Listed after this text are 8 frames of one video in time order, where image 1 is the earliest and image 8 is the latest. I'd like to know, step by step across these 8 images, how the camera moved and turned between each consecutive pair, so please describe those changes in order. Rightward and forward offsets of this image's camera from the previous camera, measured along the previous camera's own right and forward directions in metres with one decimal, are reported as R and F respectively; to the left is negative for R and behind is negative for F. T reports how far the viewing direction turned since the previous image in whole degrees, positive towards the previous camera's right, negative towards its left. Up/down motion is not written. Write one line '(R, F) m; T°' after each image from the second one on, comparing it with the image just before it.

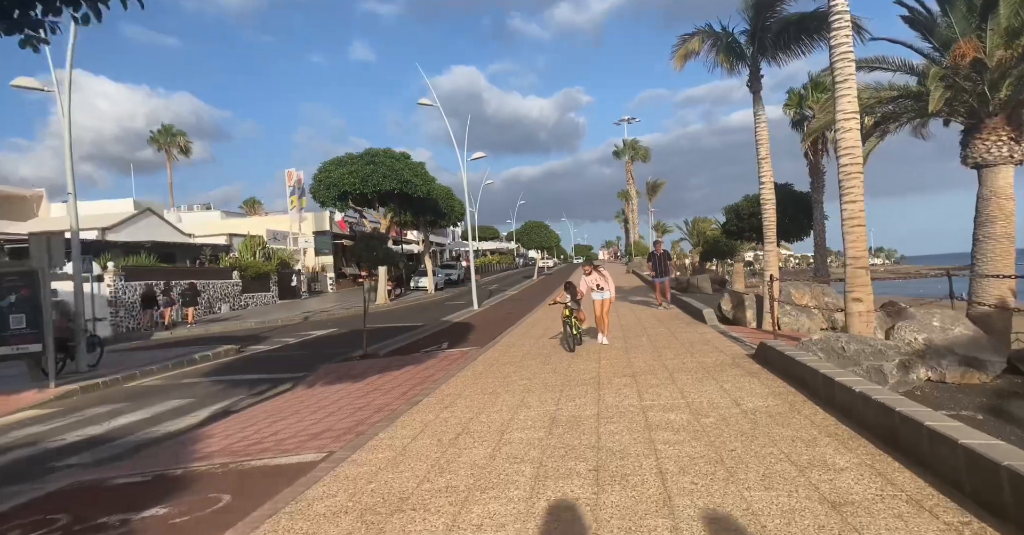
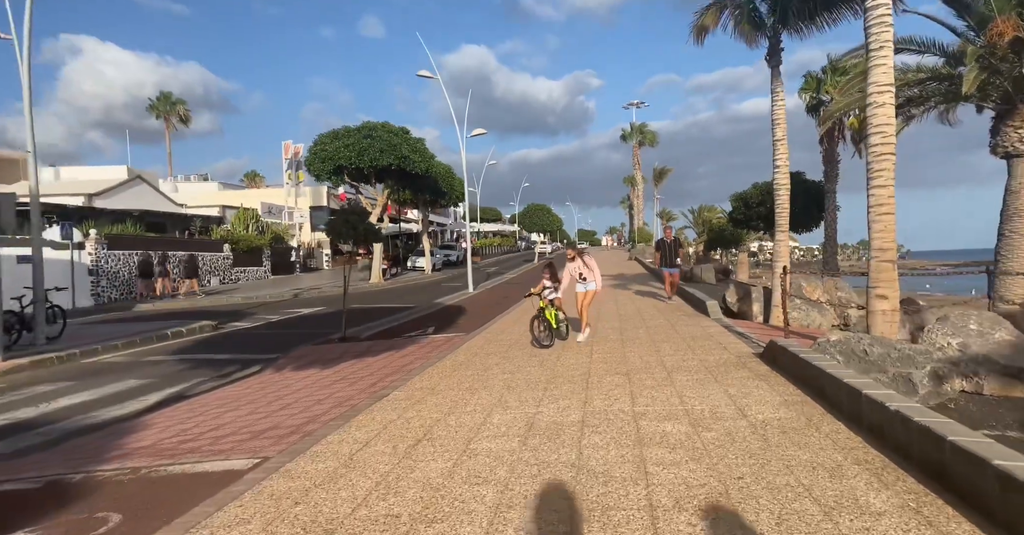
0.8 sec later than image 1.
(+0.3, +0.9) m; 0°
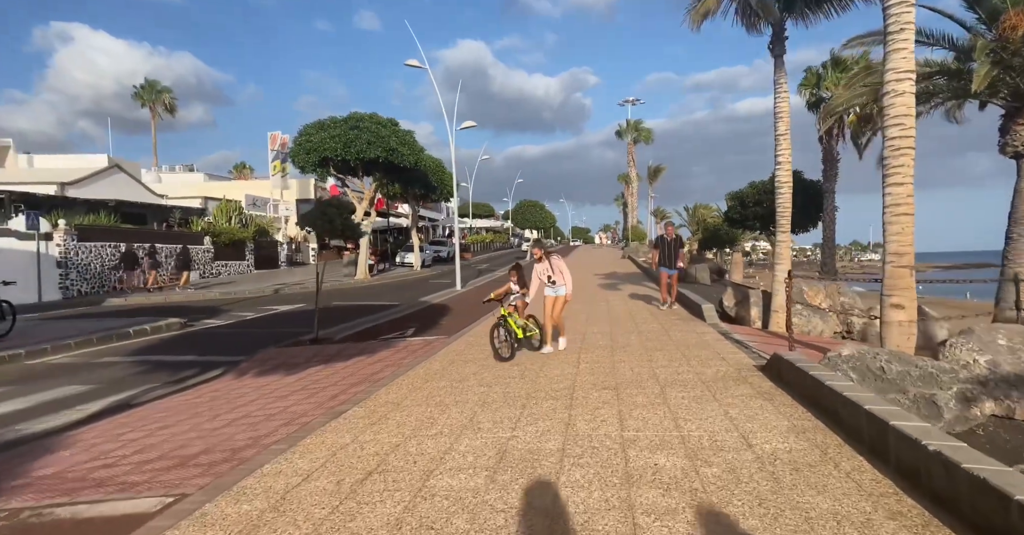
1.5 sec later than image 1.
(+0.2, +0.7) m; +1°
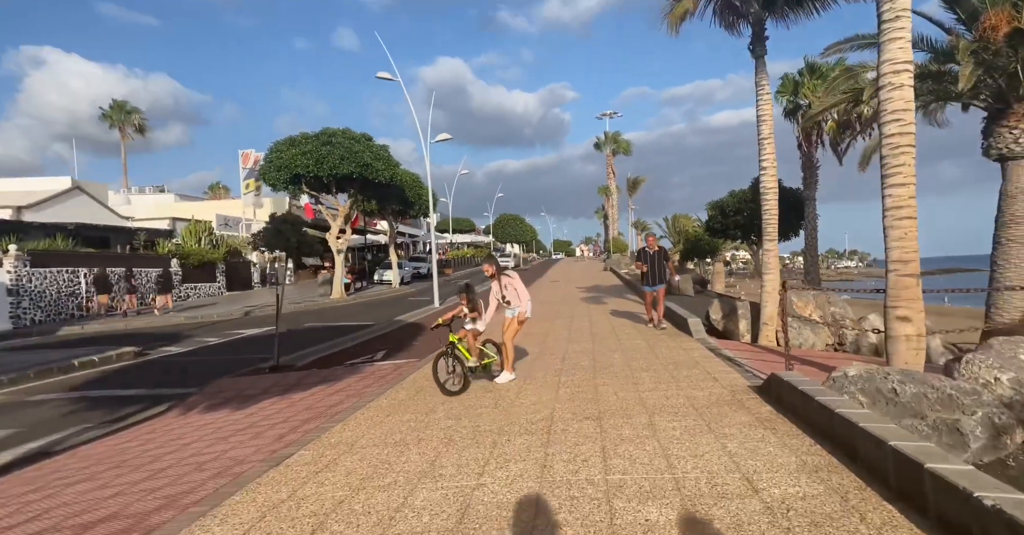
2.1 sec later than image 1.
(+0.2, +0.7) m; +2°
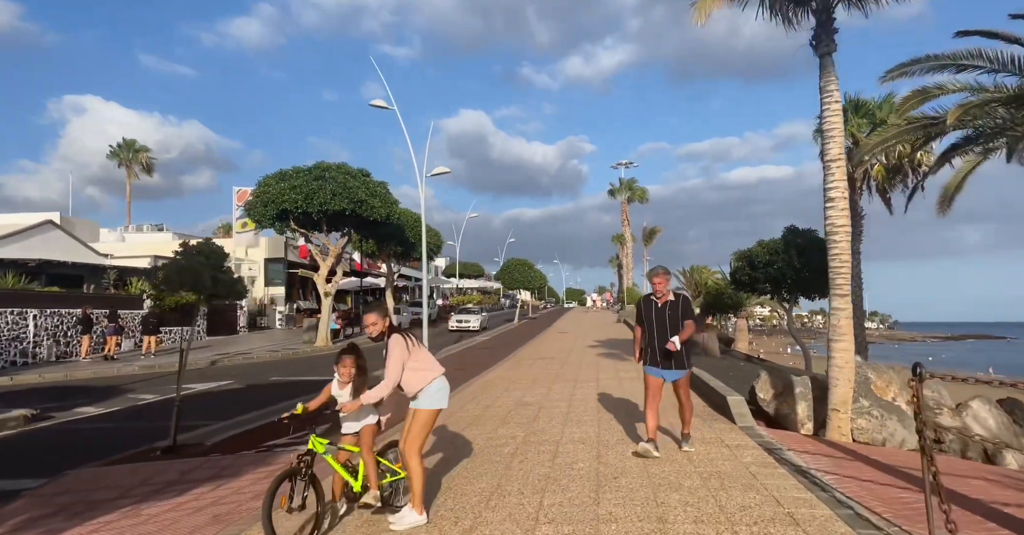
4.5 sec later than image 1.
(+0.5, +2.6) m; -2°
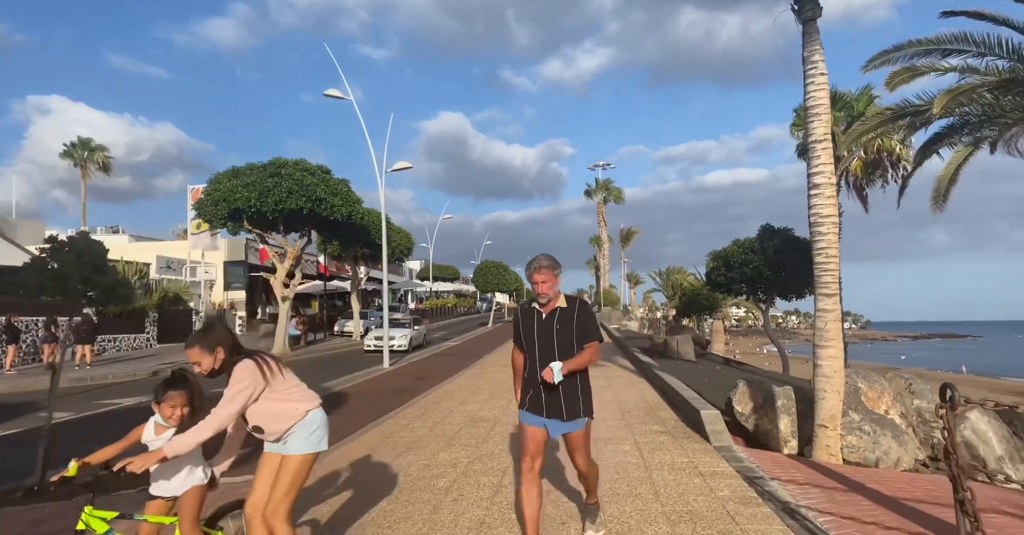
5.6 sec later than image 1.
(+0.5, +1.1) m; +2°
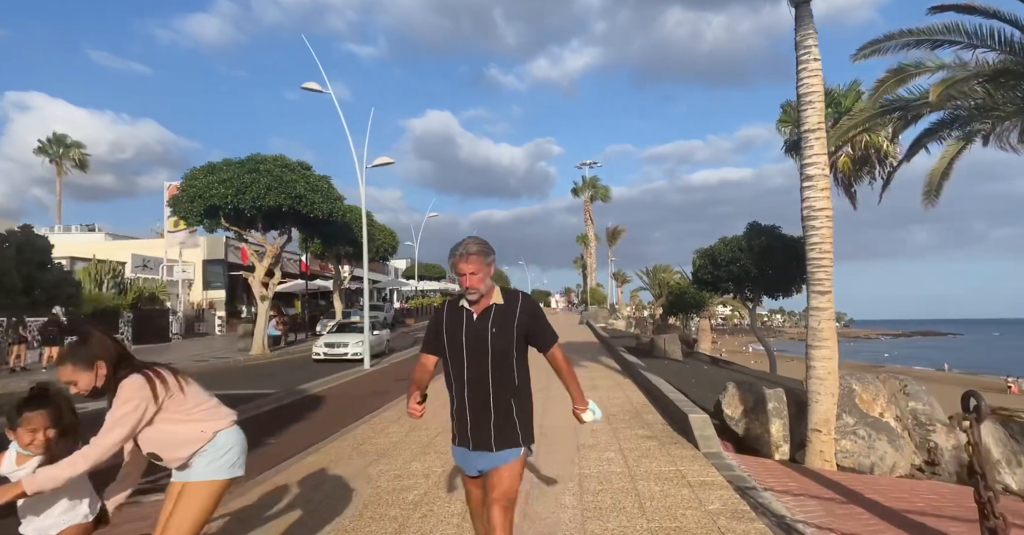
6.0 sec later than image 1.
(+0.1, +0.4) m; +1°
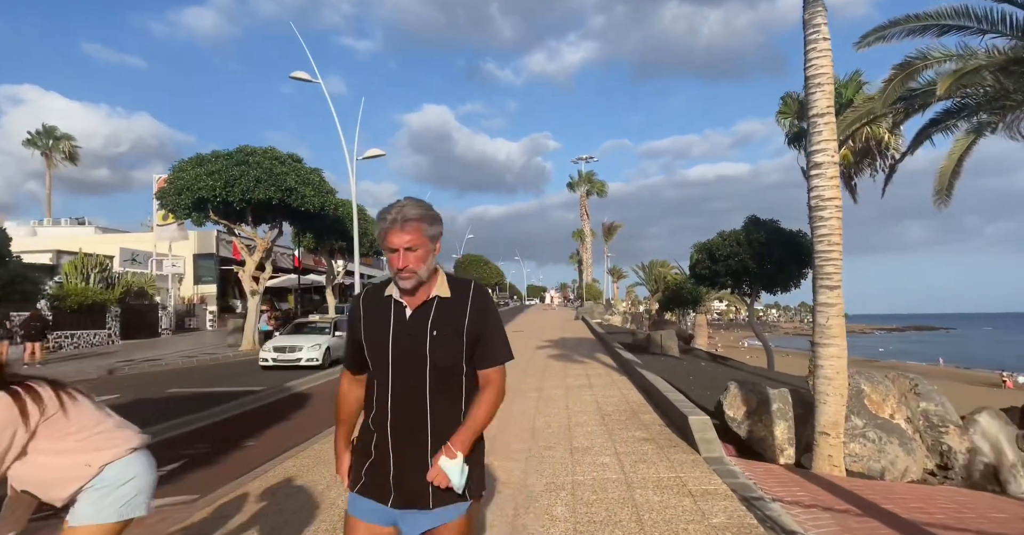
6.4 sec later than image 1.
(+0.1, +0.4) m; 0°
